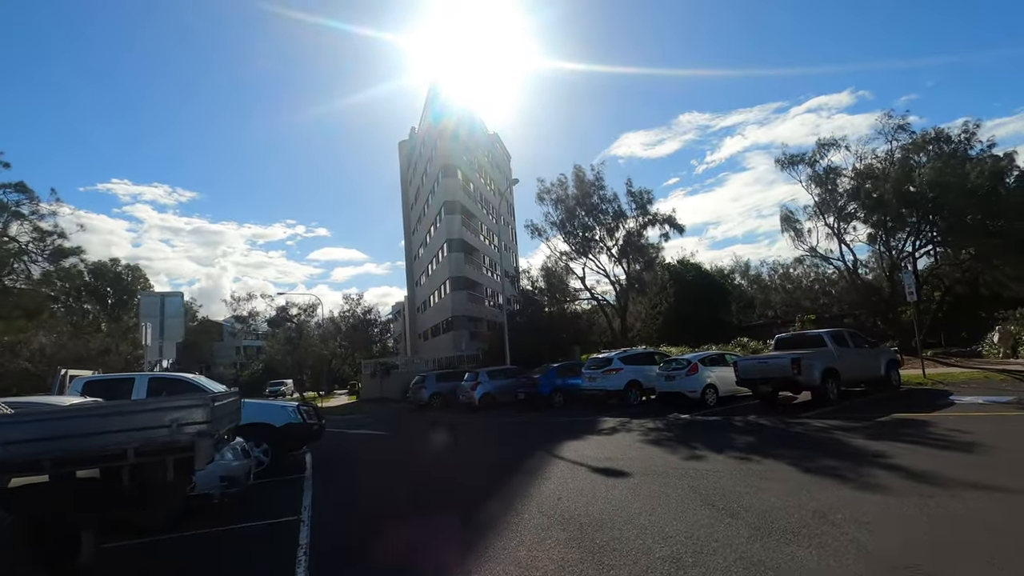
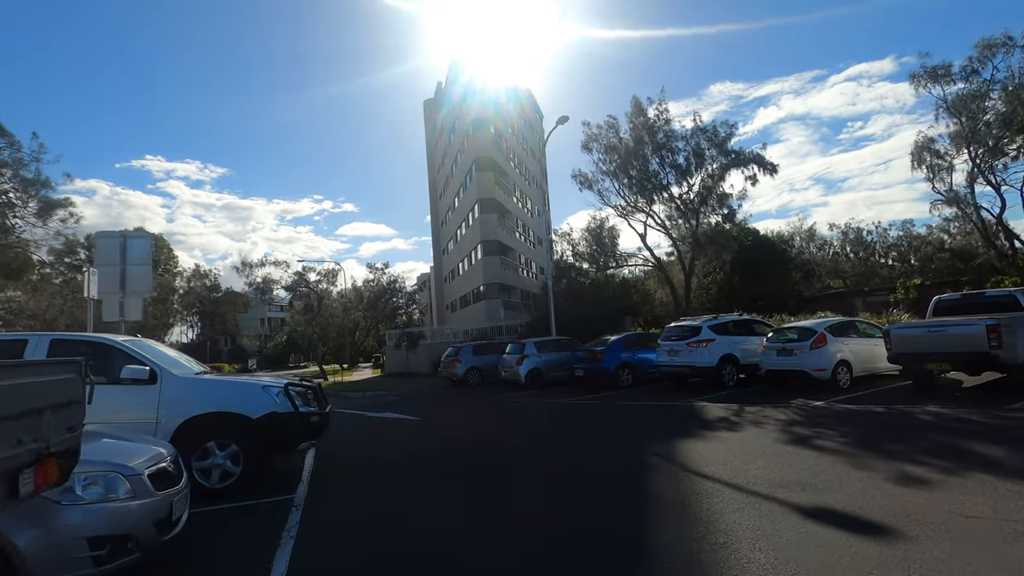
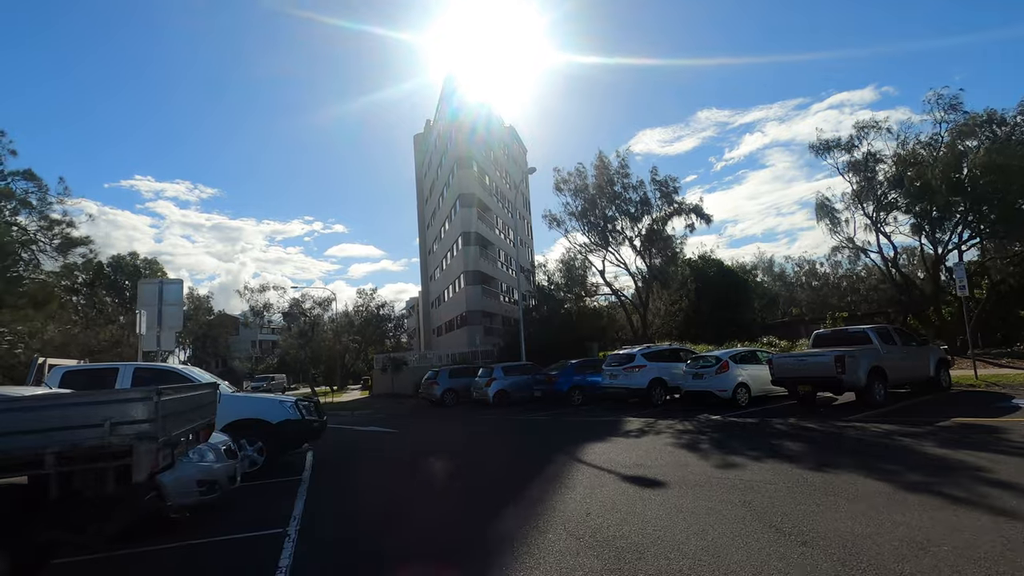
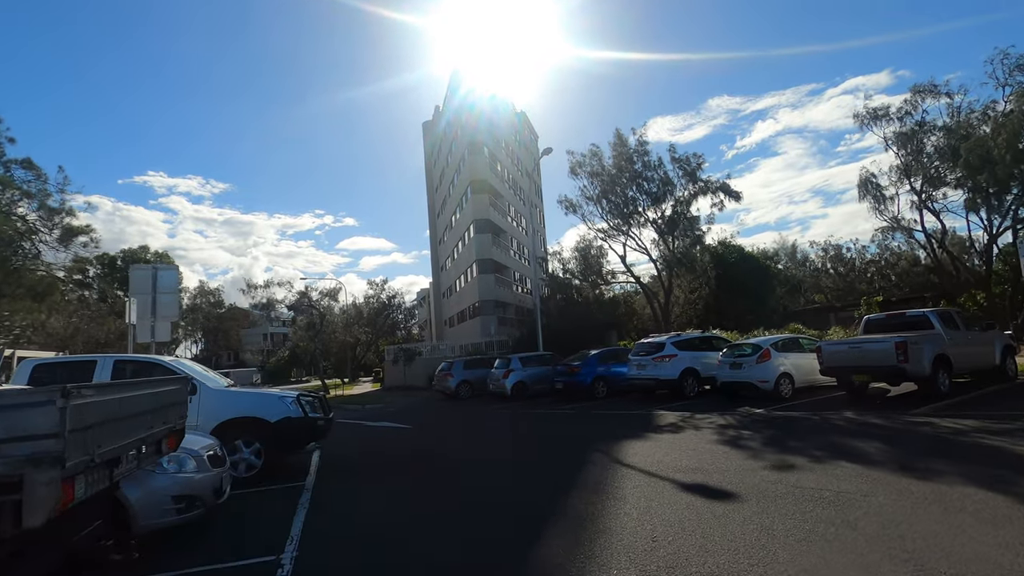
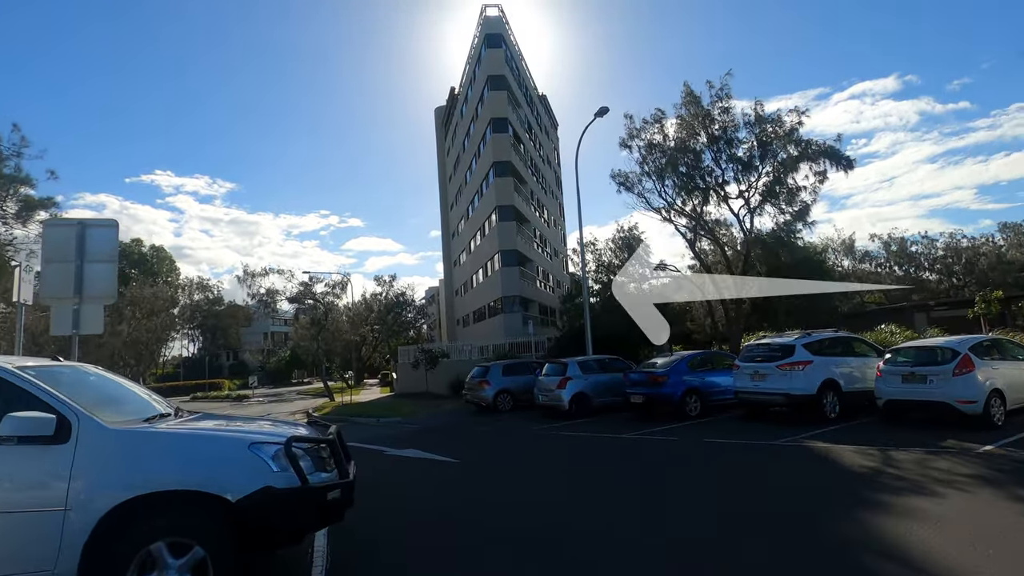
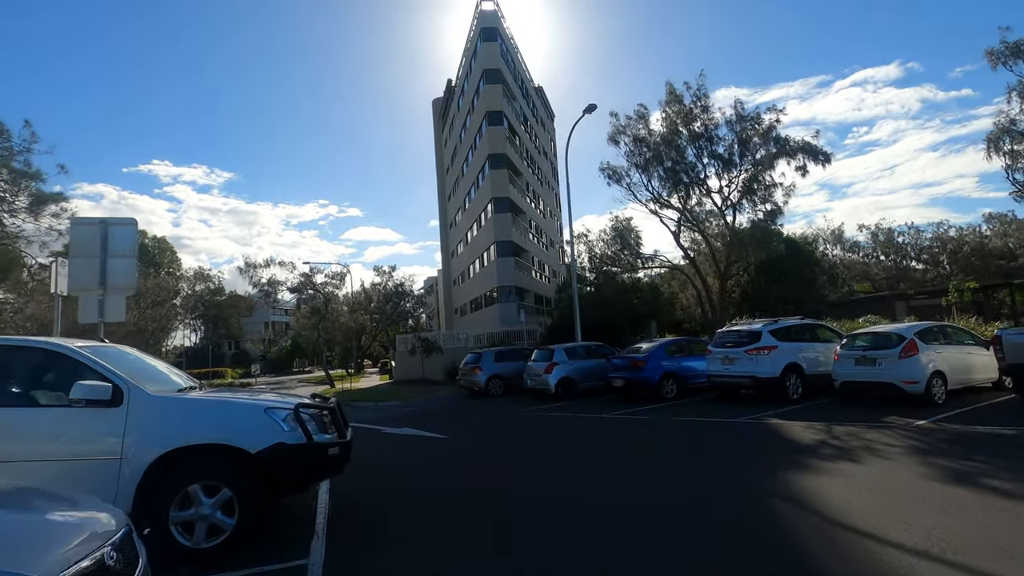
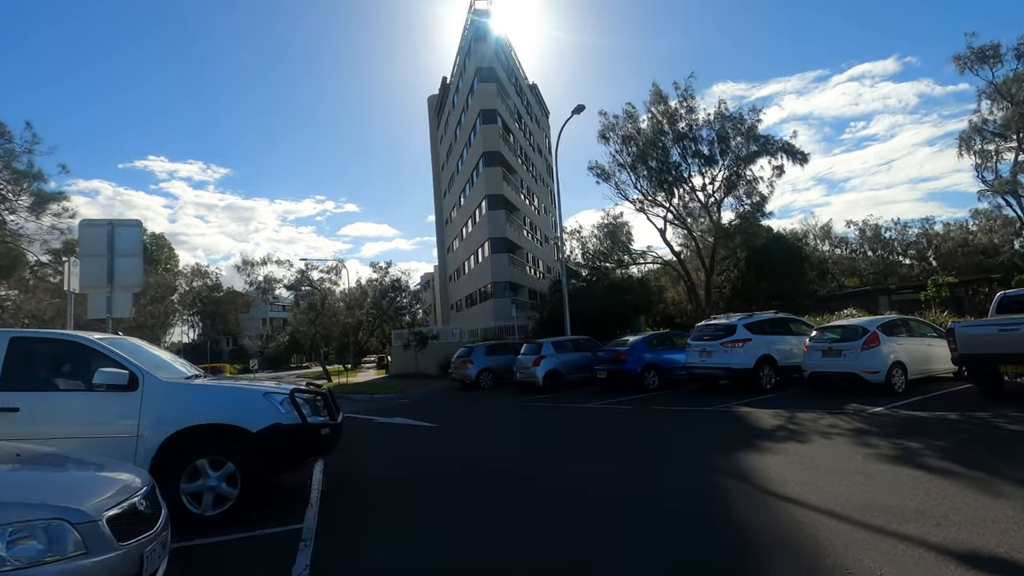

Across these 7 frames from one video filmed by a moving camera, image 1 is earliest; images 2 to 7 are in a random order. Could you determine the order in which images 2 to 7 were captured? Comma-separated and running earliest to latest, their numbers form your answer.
3, 4, 2, 7, 6, 5
